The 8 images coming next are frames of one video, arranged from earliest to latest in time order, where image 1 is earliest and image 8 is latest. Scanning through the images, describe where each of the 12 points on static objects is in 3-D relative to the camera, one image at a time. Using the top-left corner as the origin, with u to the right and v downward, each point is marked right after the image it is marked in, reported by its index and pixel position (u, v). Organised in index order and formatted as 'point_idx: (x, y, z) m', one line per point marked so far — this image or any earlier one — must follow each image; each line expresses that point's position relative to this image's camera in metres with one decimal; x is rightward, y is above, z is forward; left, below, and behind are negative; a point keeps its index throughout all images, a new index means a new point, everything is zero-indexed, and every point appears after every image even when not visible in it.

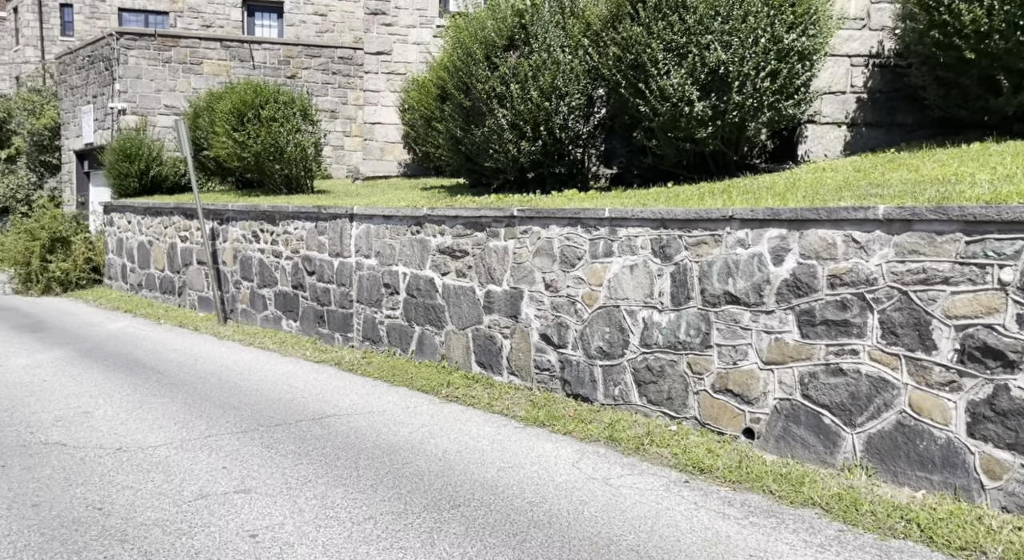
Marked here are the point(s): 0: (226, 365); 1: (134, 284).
0: (-3.0, -0.9, +8.5) m
1: (-7.1, -0.1, +15.1) m
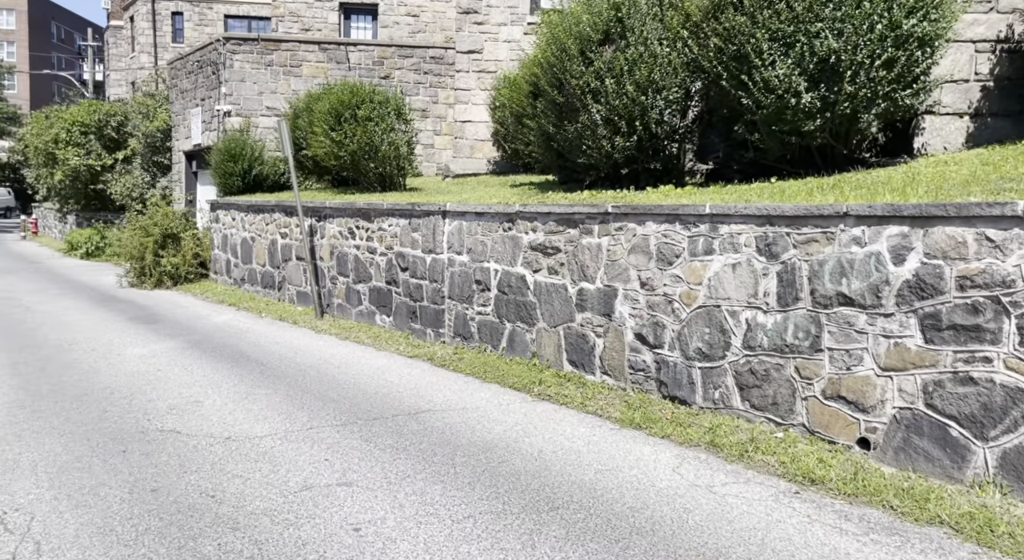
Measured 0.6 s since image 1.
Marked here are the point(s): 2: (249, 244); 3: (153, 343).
0: (-2.0, -0.8, +8.7) m
1: (-5.3, 0.0, +15.6) m
2: (-4.9, +0.7, +15.0) m
3: (-4.3, -0.8, +9.9) m
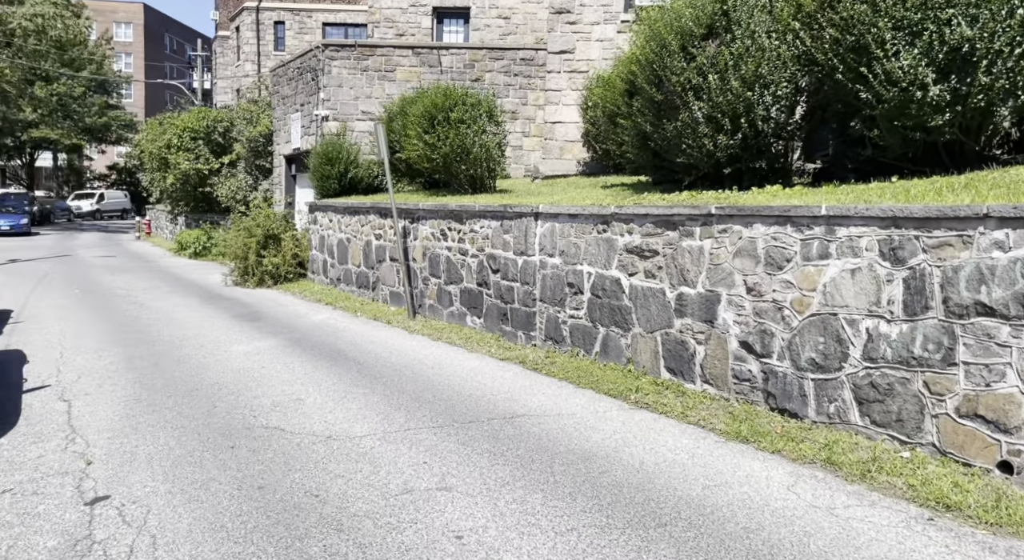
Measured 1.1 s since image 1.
0: (-1.0, -0.9, +8.7) m
1: (-3.5, 0.0, +16.0) m
2: (-3.2, +0.7, +15.3) m
3: (-3.2, -0.8, +10.1) m
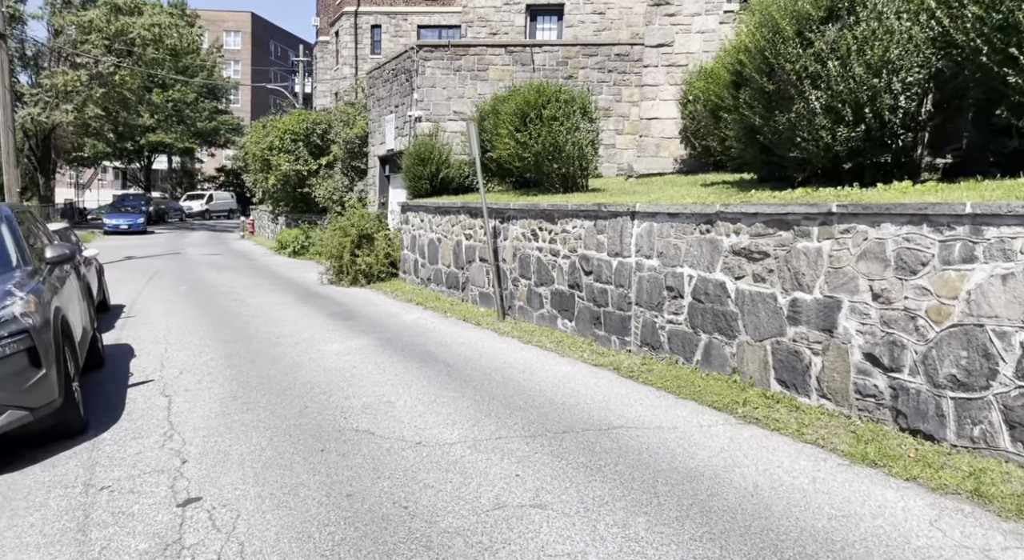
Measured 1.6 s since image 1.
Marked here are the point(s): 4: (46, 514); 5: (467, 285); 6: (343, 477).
0: (0.0, -0.9, +8.5) m
1: (-1.7, 0.0, +15.9) m
2: (-1.5, +0.7, +15.2) m
3: (-2.0, -0.7, +10.1) m
4: (-2.7, -1.4, +4.8) m
5: (-0.8, -0.1, +13.7) m
6: (-1.0, -1.2, +4.9) m
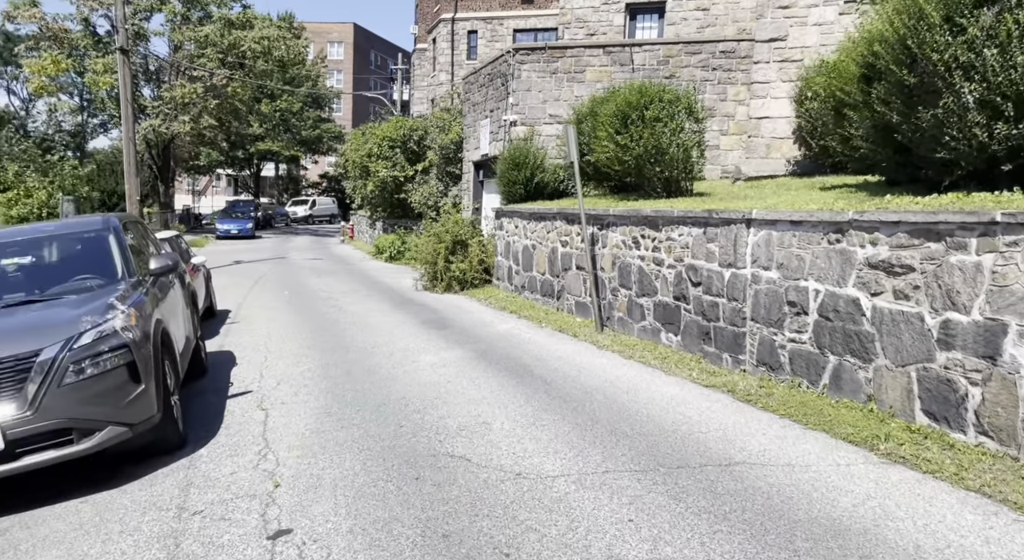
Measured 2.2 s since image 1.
0: (+1.0, -1.0, +7.9) m
1: (+0.1, -0.1, +15.6) m
2: (+0.3, +0.5, +14.8) m
3: (-0.8, -0.9, +9.8) m
4: (-2.1, -1.5, +4.6) m
5: (+0.9, -0.2, +13.2) m
6: (-0.4, -1.3, +4.6) m
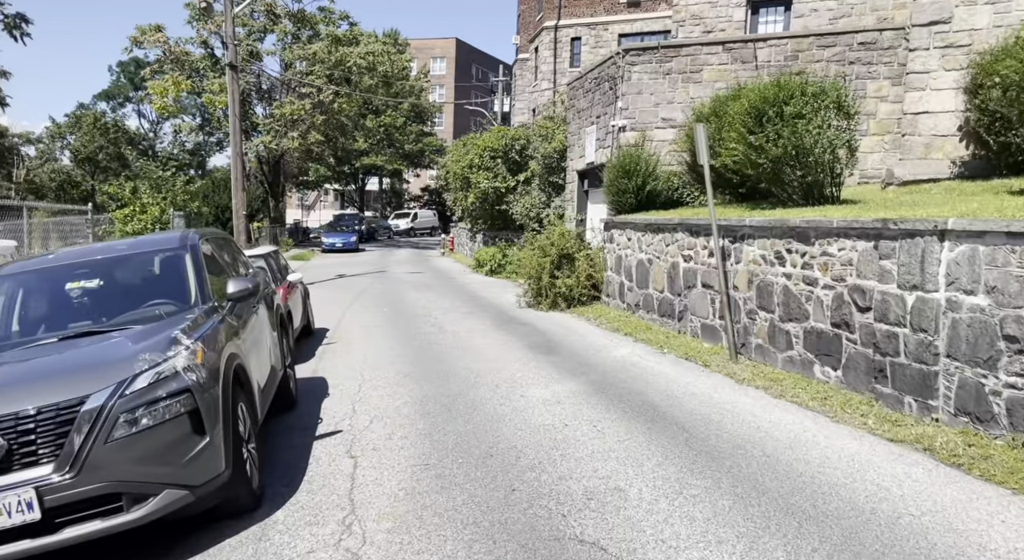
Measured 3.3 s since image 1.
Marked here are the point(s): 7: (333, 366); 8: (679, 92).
0: (+2.0, -1.2, +6.5) m
1: (+2.1, -0.4, +14.2) m
2: (+2.2, +0.2, +13.4) m
3: (+0.5, -1.1, +8.6) m
4: (-1.4, -1.6, +3.5) m
5: (+2.6, -0.5, +11.7) m
6: (+0.2, -1.5, +3.3) m
7: (-2.3, -1.1, +10.2) m
8: (+3.6, +4.0, +17.3) m
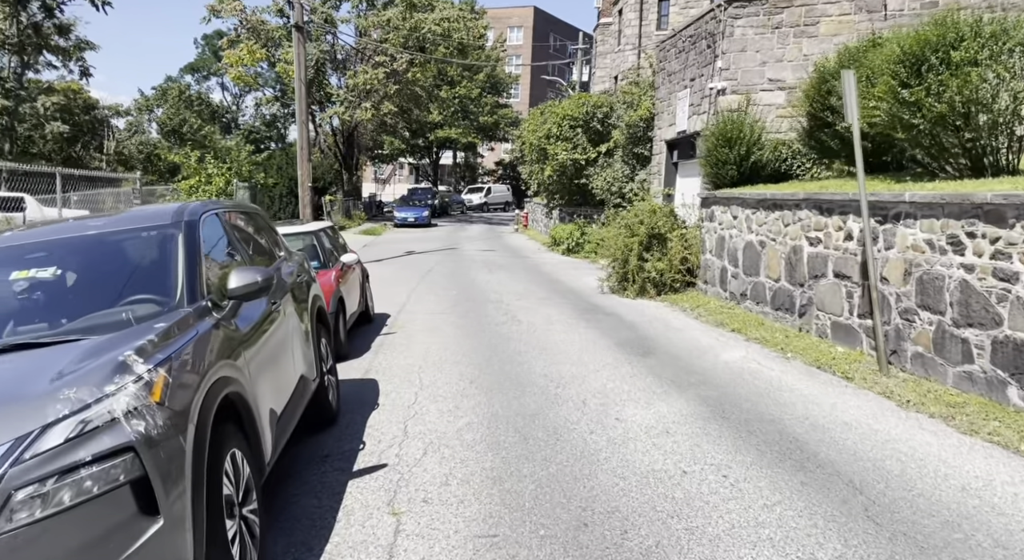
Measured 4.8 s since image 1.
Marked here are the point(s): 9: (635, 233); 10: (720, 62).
0: (+2.6, -1.2, +4.6) m
1: (+3.4, -0.2, +12.2) m
2: (+3.5, +0.4, +11.4) m
3: (+1.2, -1.0, +6.8) m
4: (-1.1, -1.7, +1.9) m
5: (+3.6, -0.4, +9.7) m
6: (+0.5, -1.5, +1.6) m
7: (-1.3, -0.9, +8.6) m
8: (+5.2, +4.3, +15.0) m
9: (+2.1, +0.8, +14.0) m
10: (+4.0, +4.2, +15.3) m
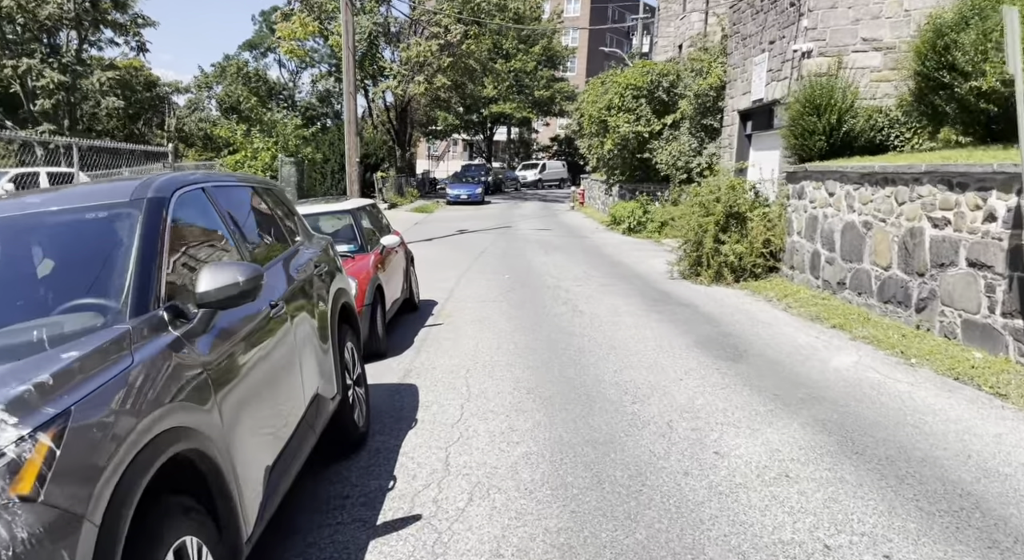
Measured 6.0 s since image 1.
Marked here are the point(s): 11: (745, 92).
0: (+2.9, -1.2, +3.1) m
1: (+4.2, 0.0, +10.6) m
2: (+4.2, +0.6, +9.8) m
3: (+1.7, -1.0, +5.4) m
4: (-1.0, -1.7, +0.7) m
5: (+4.3, -0.2, +8.1) m
6: (+0.6, -1.6, +0.2) m
7: (-0.7, -0.8, +7.4) m
8: (+6.2, +4.6, +13.2) m
9: (+3.1, +1.0, +12.5) m
10: (+5.1, +4.4, +13.6) m
11: (+5.2, +4.2, +17.7) m
